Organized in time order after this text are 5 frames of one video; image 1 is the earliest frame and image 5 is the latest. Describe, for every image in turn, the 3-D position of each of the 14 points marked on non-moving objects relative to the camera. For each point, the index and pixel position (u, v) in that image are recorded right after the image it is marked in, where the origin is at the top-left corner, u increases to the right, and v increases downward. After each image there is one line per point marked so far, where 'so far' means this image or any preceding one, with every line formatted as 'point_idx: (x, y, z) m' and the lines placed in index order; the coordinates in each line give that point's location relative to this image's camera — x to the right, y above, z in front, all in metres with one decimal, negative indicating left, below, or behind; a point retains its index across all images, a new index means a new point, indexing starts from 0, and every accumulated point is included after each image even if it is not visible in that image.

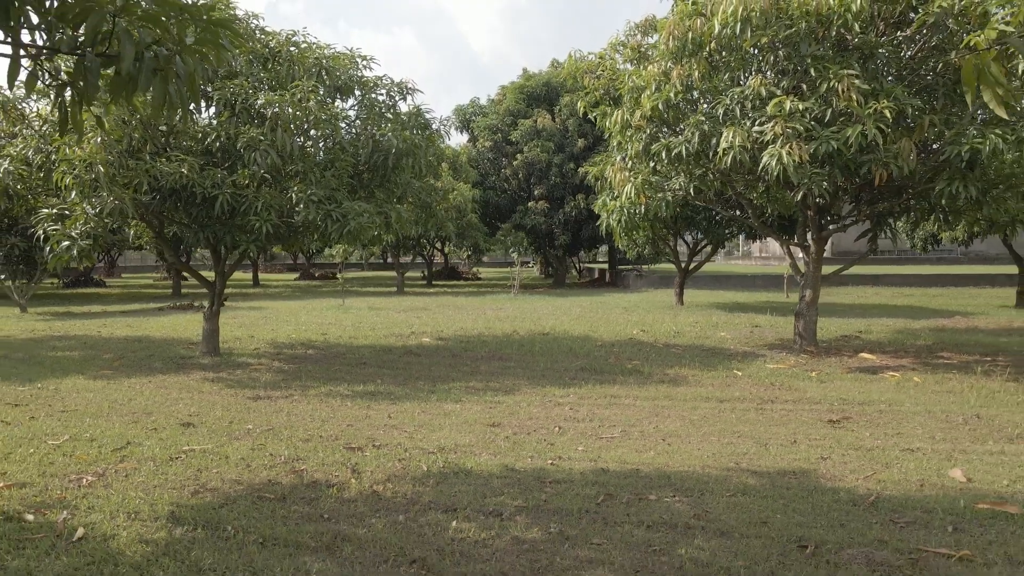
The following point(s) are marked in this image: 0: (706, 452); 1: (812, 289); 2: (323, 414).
0: (+1.3, -1.1, +5.1) m
1: (+4.0, 0.0, +10.0) m
2: (-1.7, -1.1, +6.6) m
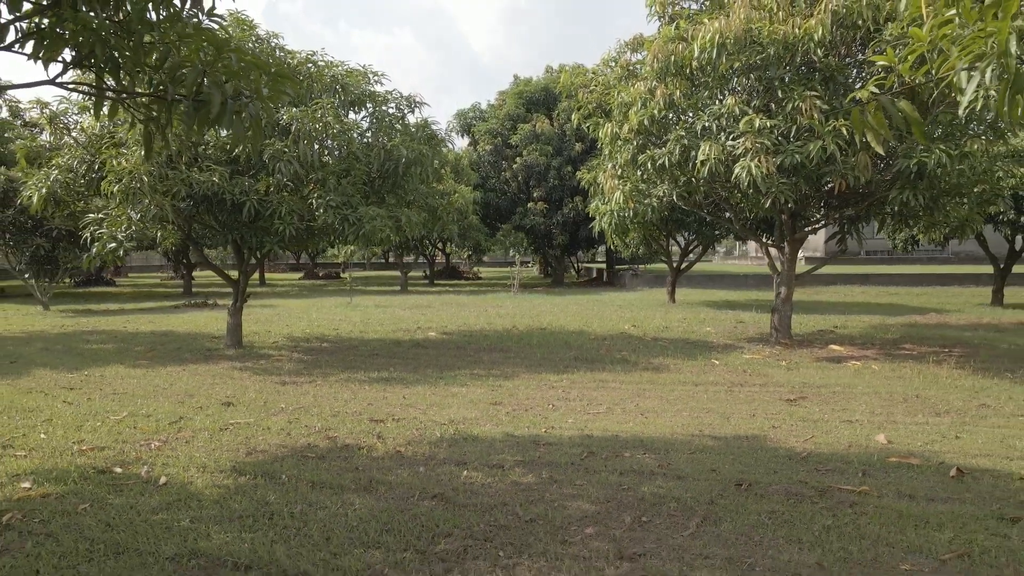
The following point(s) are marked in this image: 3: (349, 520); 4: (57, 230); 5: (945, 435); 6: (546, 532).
0: (+1.3, -1.1, +6.0) m
1: (+4.0, 0.0, +10.9) m
2: (-1.7, -1.1, +7.5) m
3: (-0.8, -1.2, +3.8) m
4: (-10.7, +1.4, +17.7) m
5: (+3.1, -1.1, +5.4) m
6: (+0.2, -1.1, +3.6) m
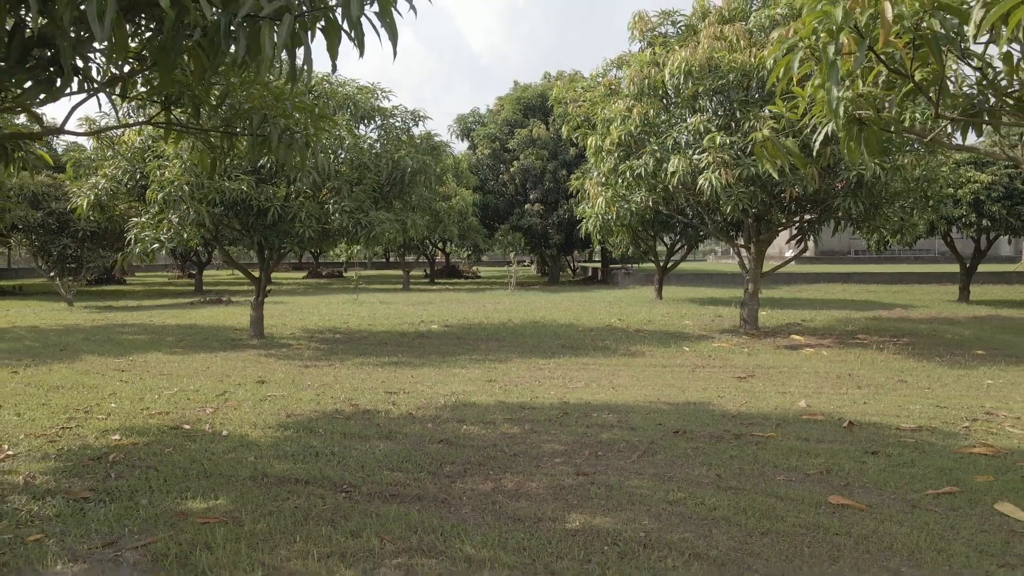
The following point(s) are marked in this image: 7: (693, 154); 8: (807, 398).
0: (+1.2, -1.0, +7.2) m
1: (+3.9, +0.1, +12.1) m
2: (-1.7, -1.0, +8.7) m
3: (-0.9, -1.1, +5.0) m
4: (-10.8, +1.4, +18.9) m
5: (+3.0, -1.0, +6.6) m
6: (+0.1, -1.1, +4.8) m
7: (+2.4, +1.8, +9.8) m
8: (+2.7, -1.0, +6.8) m
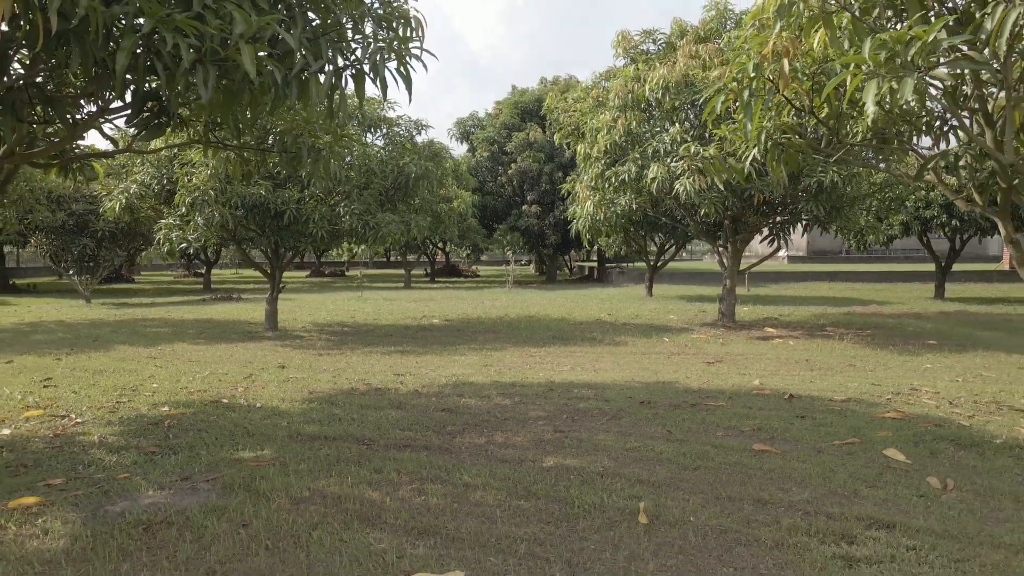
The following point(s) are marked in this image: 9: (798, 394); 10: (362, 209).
0: (+1.1, -0.9, +8.2) m
1: (+3.8, +0.1, +13.1) m
2: (-1.8, -0.9, +9.7) m
3: (-1.0, -1.0, +6.0) m
4: (-10.9, +1.5, +19.9) m
5: (+3.0, -0.9, +7.6) m
6: (0.0, -1.0, +5.8) m
7: (+2.3, +1.8, +10.8) m
8: (+2.6, -0.9, +7.8) m
9: (+2.6, -1.0, +6.8) m
10: (-2.4, +1.2, +11.8) m
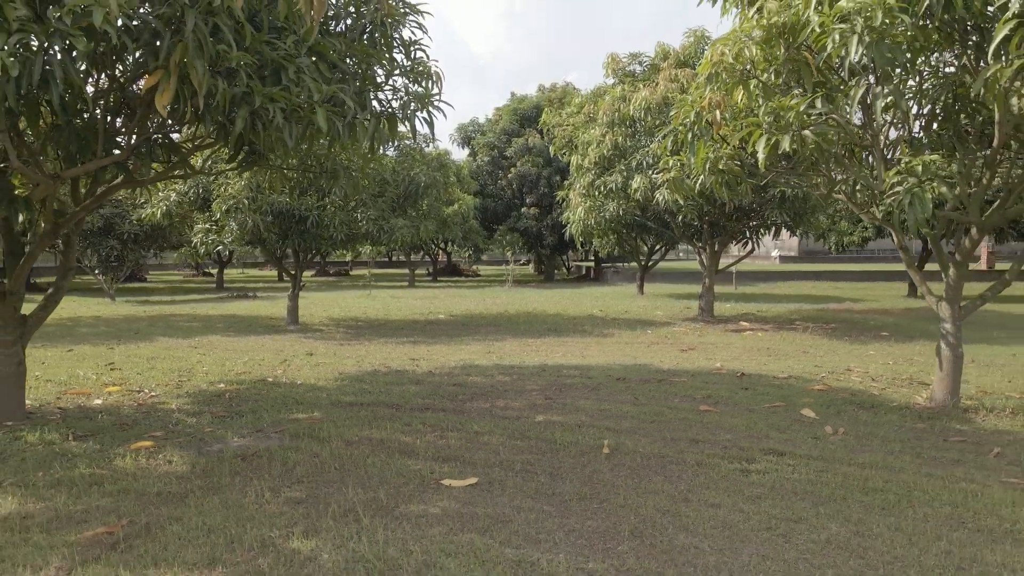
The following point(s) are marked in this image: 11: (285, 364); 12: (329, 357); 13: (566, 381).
0: (+1.1, -0.9, +9.5) m
1: (+3.8, +0.2, +14.5) m
2: (-1.8, -0.9, +11.1) m
3: (-1.0, -1.0, +7.4) m
4: (-10.9, +1.5, +21.3) m
5: (+3.0, -0.9, +9.0) m
6: (0.0, -1.0, +7.1) m
7: (+2.3, +1.9, +12.2) m
8: (+2.6, -0.9, +9.2) m
9: (+2.6, -0.9, +8.2) m
10: (-2.4, +1.3, +13.2) m
11: (-2.9, -1.0, +9.8) m
12: (-2.5, -1.0, +10.4) m
13: (+0.6, -1.0, +7.7) m
